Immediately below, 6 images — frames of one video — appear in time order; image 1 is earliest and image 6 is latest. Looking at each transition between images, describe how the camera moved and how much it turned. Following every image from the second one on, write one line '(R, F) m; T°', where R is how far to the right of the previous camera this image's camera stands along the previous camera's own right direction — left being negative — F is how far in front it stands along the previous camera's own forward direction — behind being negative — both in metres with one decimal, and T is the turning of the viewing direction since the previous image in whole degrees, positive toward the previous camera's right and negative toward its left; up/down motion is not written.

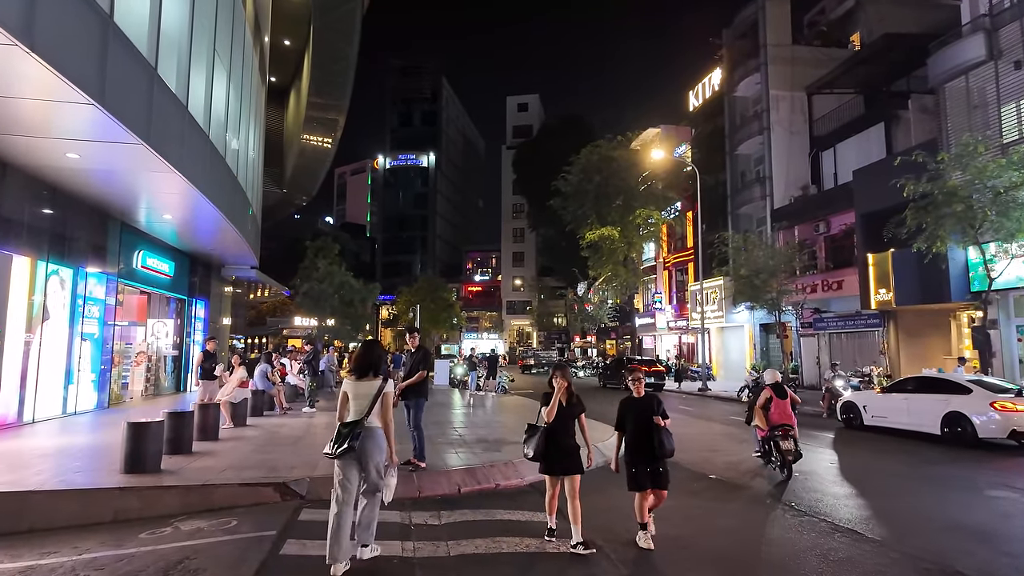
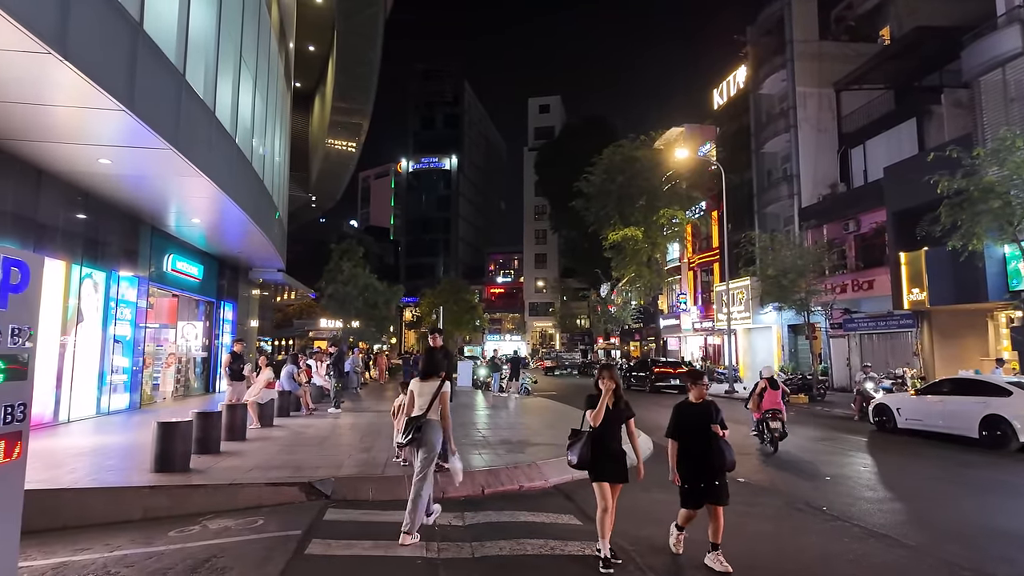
(0.0, 0.0) m; -2°
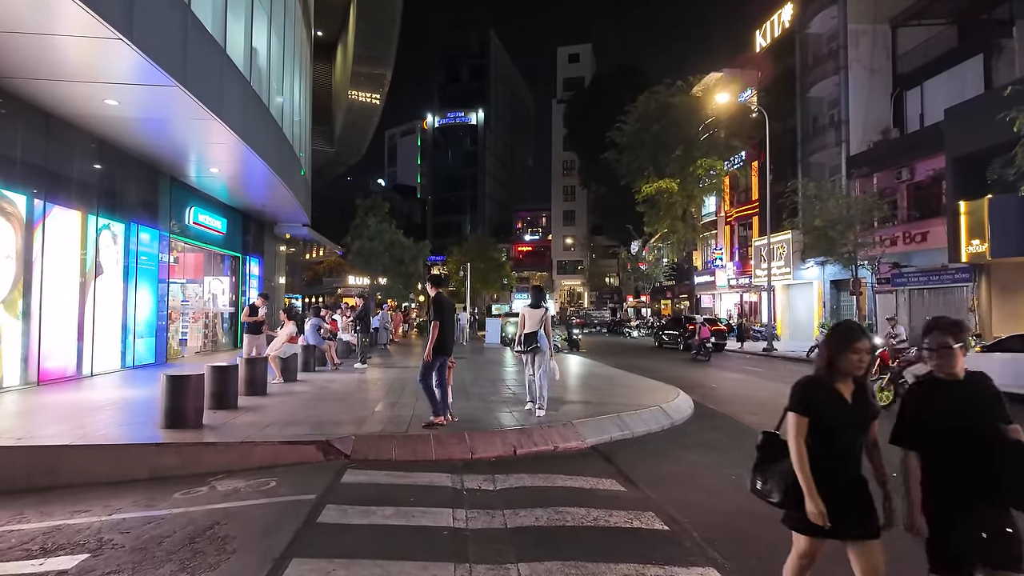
(-0.1, +0.8) m; -3°
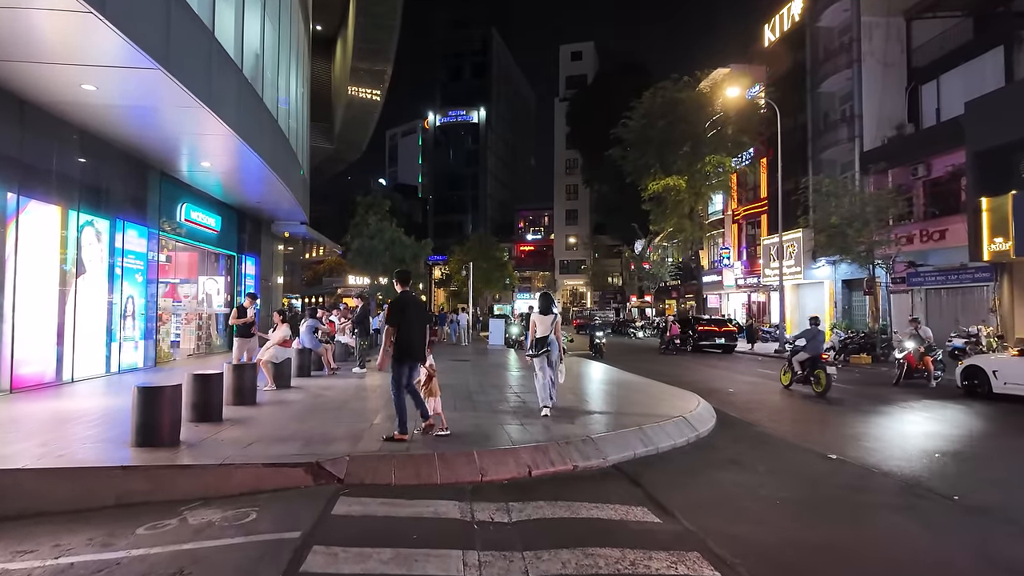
(-0.1, +0.8) m; 0°
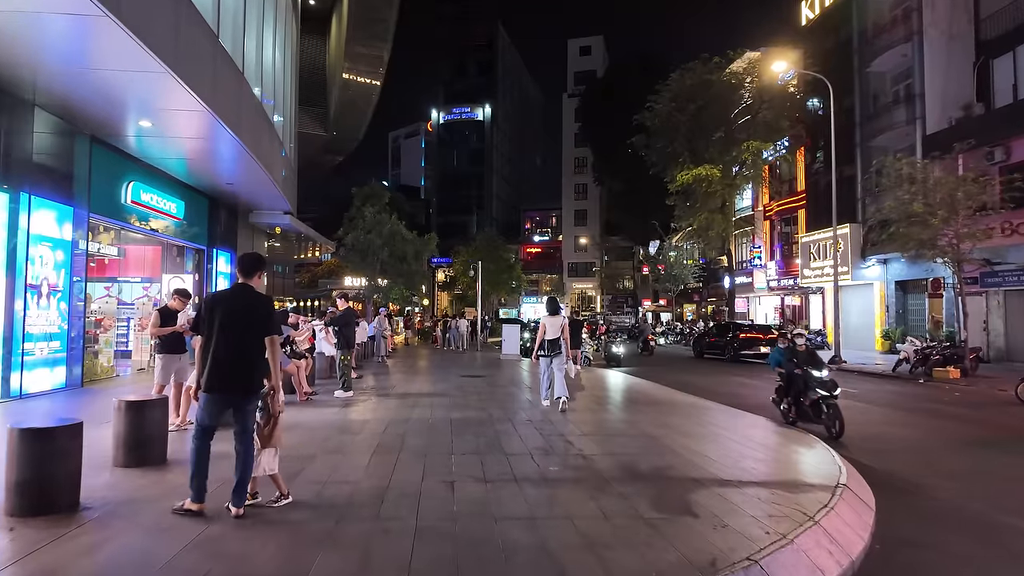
(-0.5, +3.3) m; 0°
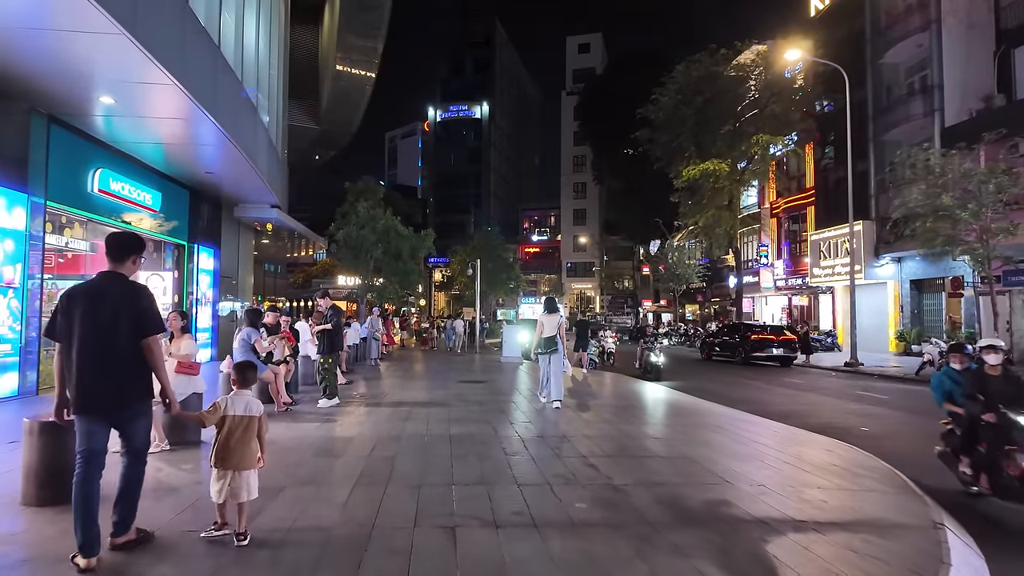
(-0.1, +1.1) m; 0°
